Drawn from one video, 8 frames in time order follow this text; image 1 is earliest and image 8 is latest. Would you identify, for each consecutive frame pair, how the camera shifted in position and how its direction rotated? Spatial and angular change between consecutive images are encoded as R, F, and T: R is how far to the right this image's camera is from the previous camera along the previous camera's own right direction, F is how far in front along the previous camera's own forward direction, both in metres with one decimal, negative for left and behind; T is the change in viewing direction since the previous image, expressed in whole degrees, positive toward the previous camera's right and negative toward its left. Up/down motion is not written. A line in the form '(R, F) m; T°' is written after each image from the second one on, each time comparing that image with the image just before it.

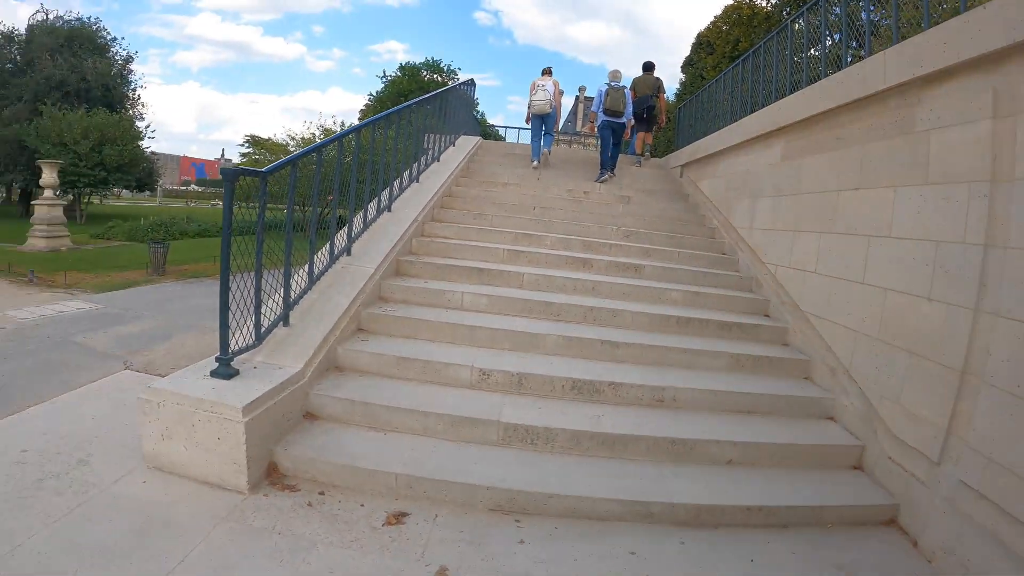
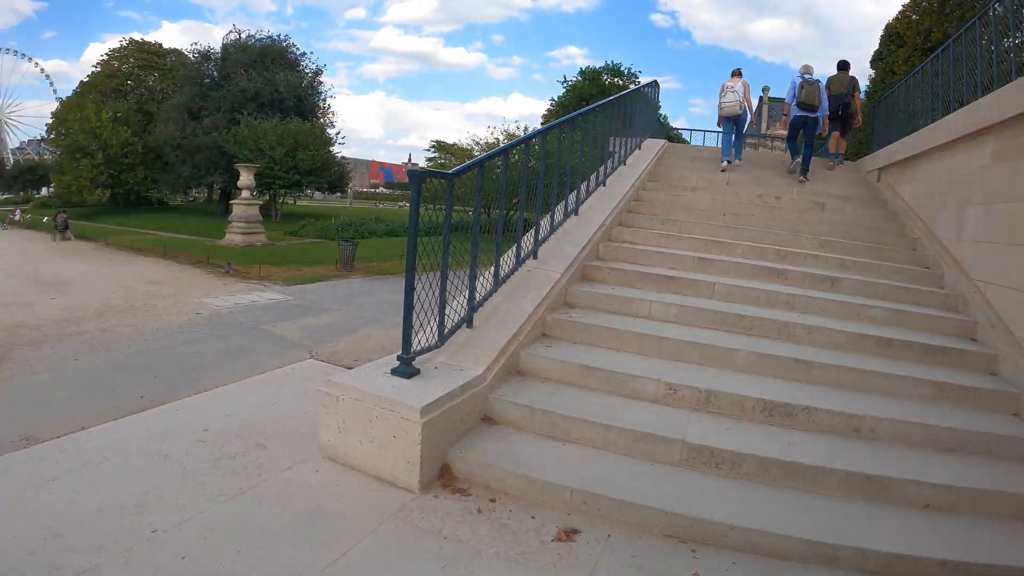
(-0.2, +0.3) m; -14°
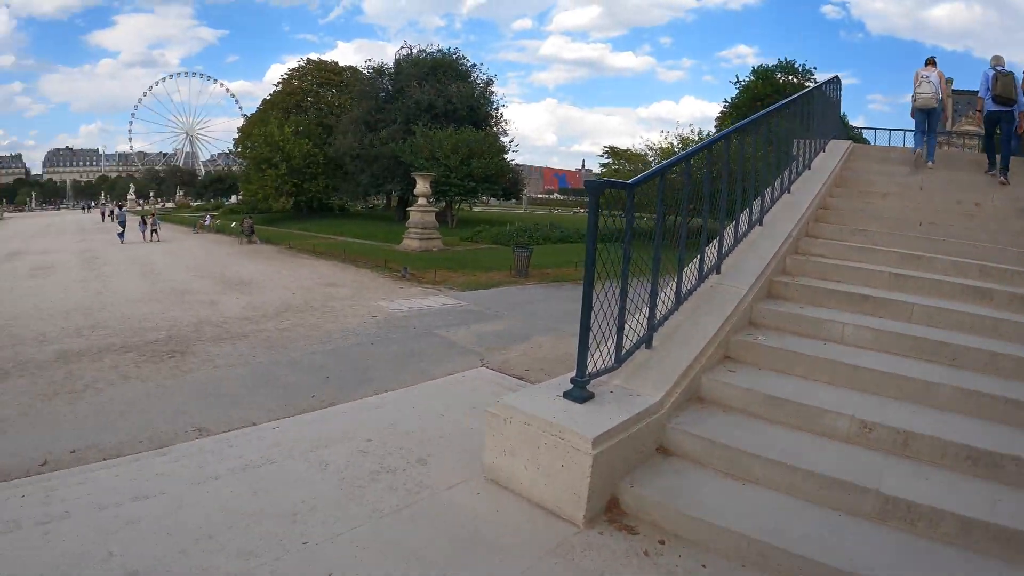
(-0.2, +0.4) m; -14°
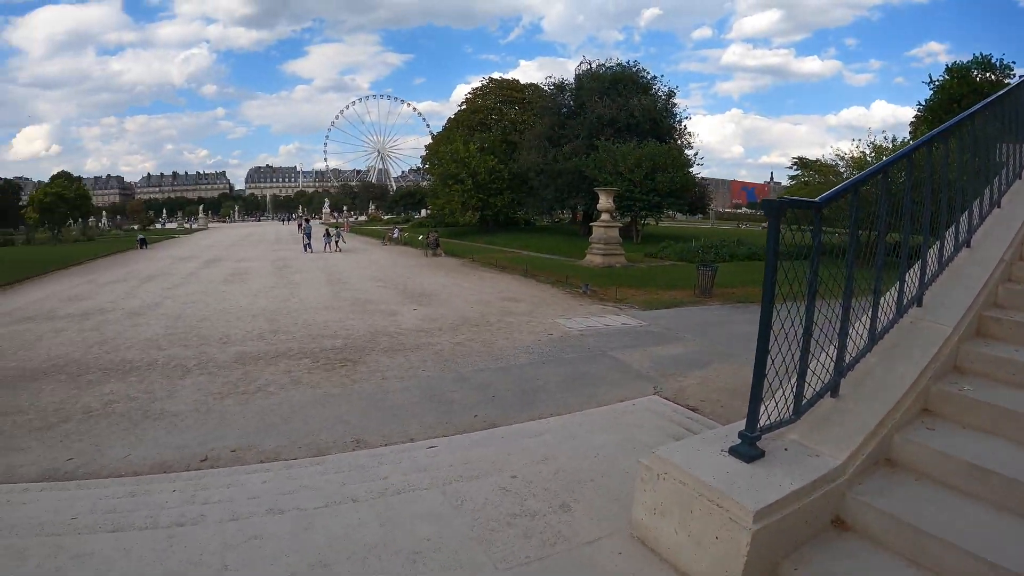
(0.0, +0.5) m; -13°
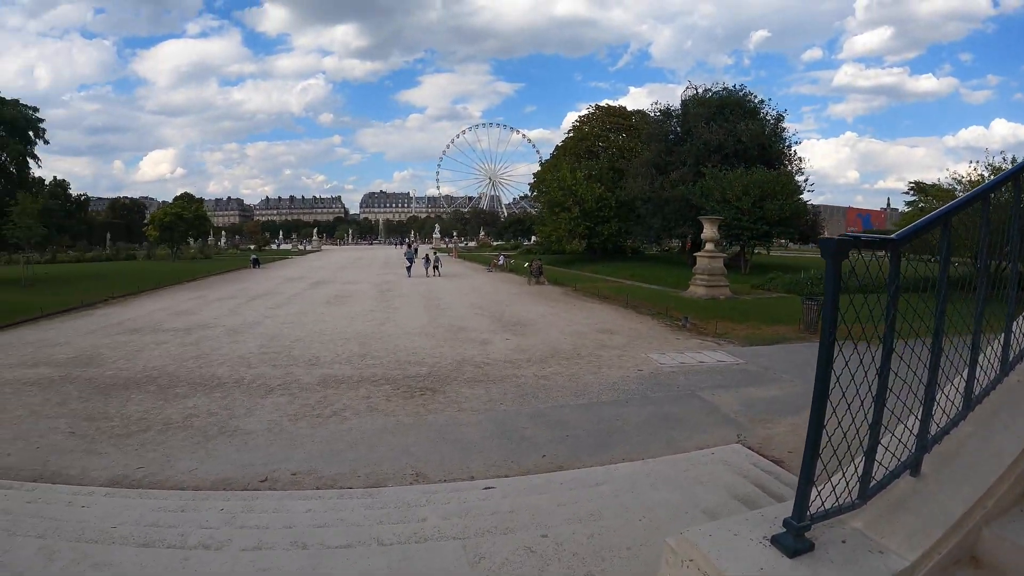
(+0.3, +0.5) m; -9°
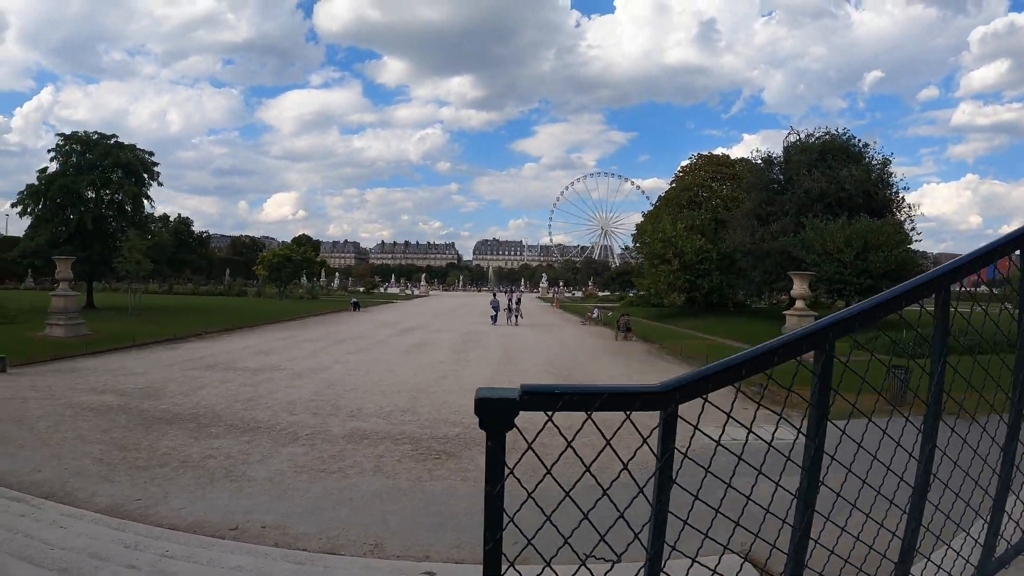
(+1.1, +0.8) m; -10°
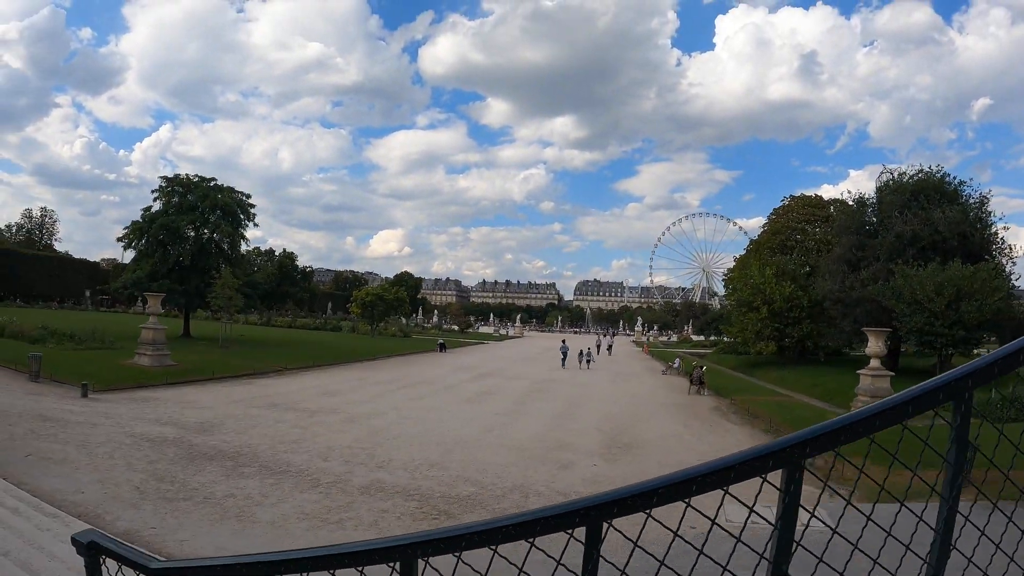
(+0.9, +0.4) m; -9°
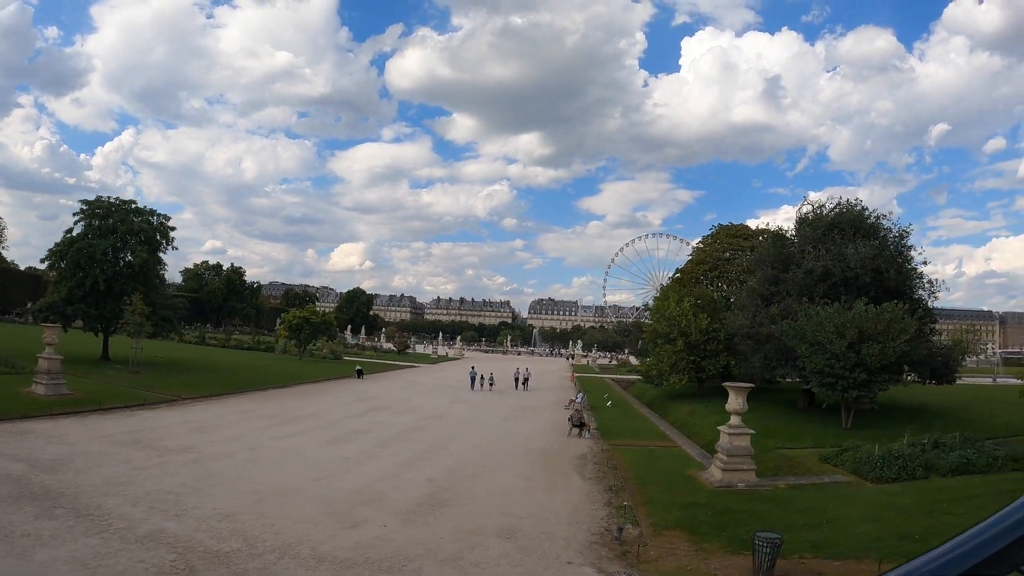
(+2.4, +0.5) m; +1°
